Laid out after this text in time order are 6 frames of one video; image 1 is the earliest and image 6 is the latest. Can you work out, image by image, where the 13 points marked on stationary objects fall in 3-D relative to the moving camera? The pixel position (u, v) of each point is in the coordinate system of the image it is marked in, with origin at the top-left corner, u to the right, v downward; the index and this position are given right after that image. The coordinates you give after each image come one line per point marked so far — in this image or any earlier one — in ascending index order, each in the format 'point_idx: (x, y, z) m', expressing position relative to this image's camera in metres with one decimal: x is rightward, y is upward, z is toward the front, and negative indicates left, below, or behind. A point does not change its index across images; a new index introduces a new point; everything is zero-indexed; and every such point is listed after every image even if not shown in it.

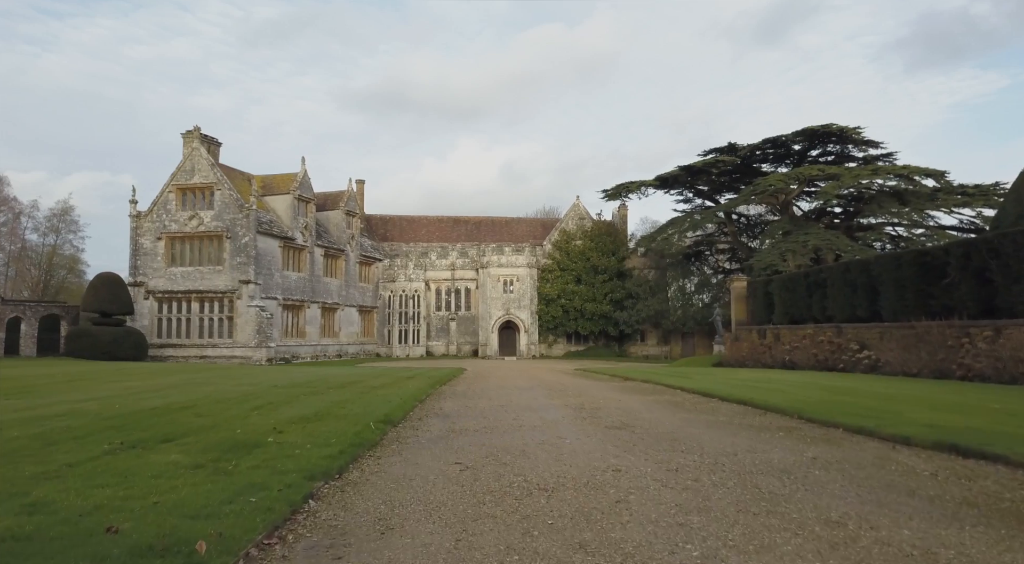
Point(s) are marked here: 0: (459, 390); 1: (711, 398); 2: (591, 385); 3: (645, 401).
0: (-1.1, -2.2, +13.0) m
1: (+3.2, -1.9, +10.3) m
2: (+1.7, -2.3, +14.0) m
3: (+2.0, -1.8, +9.7) m
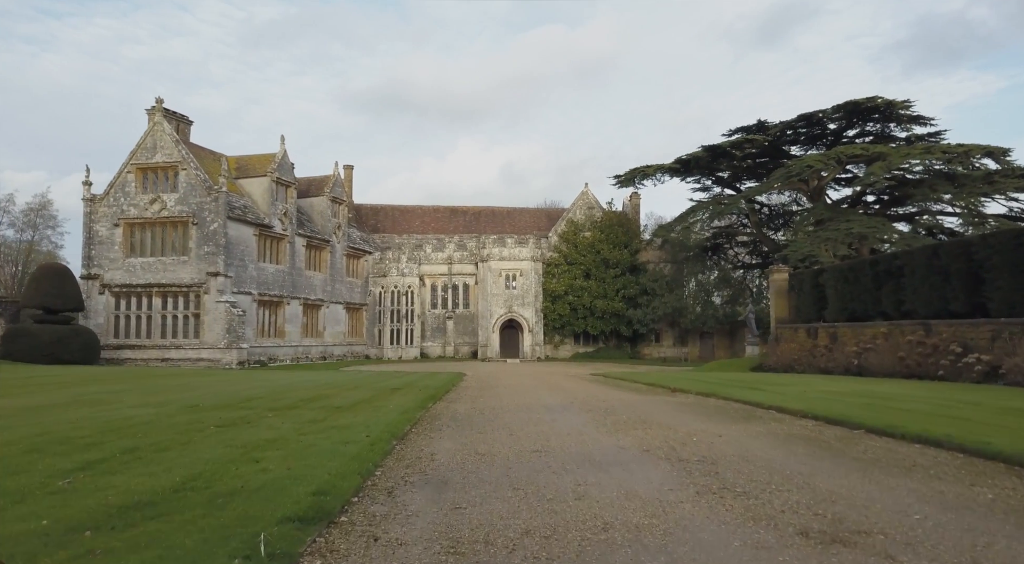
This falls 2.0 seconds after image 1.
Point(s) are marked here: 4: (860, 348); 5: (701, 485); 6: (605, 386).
0: (-0.7, -1.8, +9.2) m
1: (+3.5, -1.5, +6.6) m
2: (+2.0, -1.9, +10.3) m
3: (+2.4, -1.5, +6.0) m
4: (+9.7, -1.9, +18.0) m
5: (+1.2, -1.3, +4.1) m
6: (+2.2, -2.5, +15.4) m
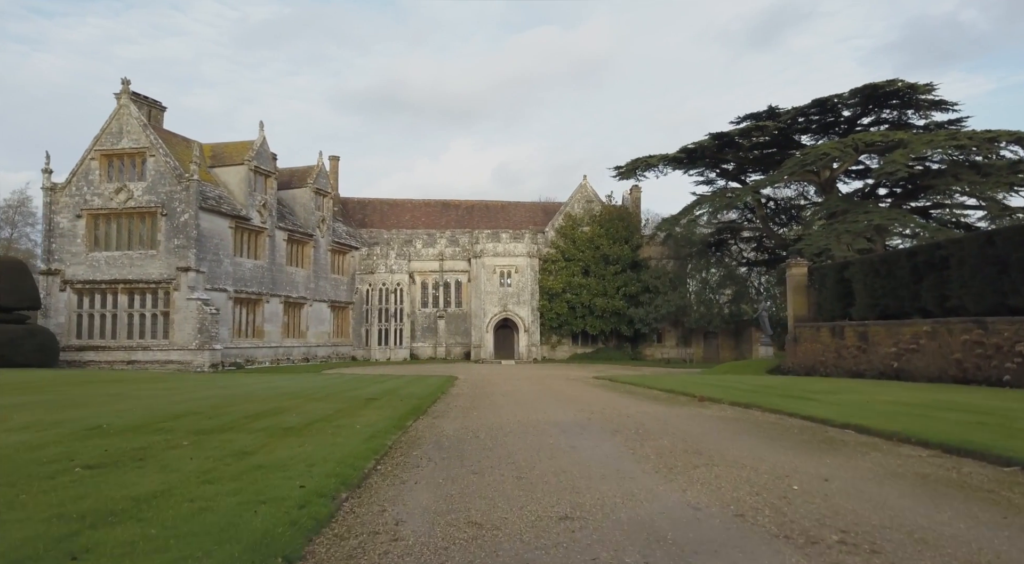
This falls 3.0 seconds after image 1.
0: (-0.7, -1.6, +7.2) m
1: (+3.6, -1.4, +4.6) m
2: (+2.0, -1.7, +8.3) m
3: (+2.4, -1.3, +4.0) m
4: (+9.7, -1.7, +16.1) m
5: (+1.3, -1.1, +2.1) m
6: (+2.1, -2.3, +13.4) m
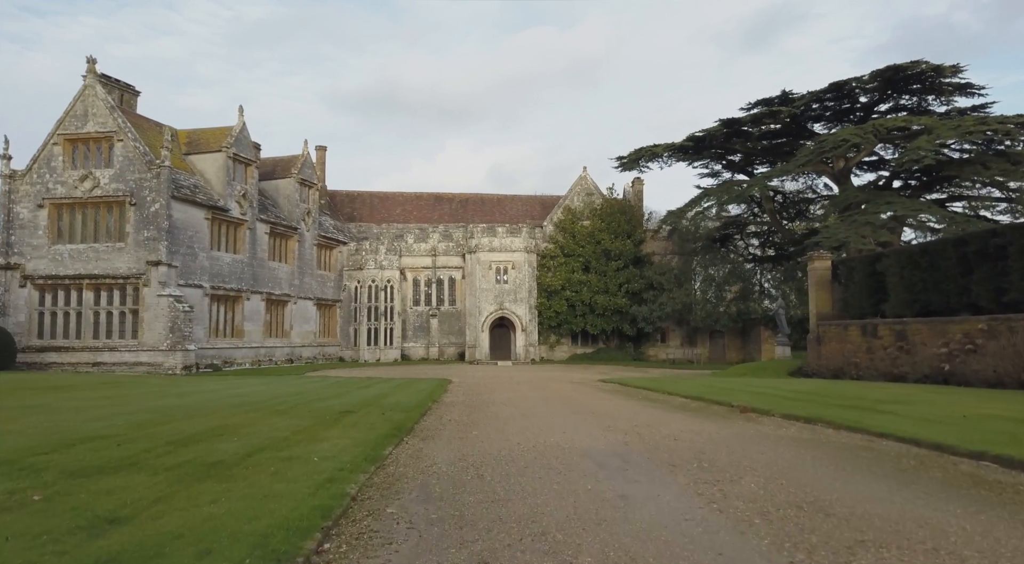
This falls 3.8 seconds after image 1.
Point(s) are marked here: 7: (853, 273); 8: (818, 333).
0: (-0.6, -1.5, +5.4) m
1: (+3.7, -1.2, +2.8) m
2: (+2.1, -1.6, +6.5) m
3: (+2.6, -1.1, +2.1) m
4: (+9.7, -1.5, +14.3) m
5: (+1.4, -0.9, +0.2) m
6: (+2.2, -2.1, +11.6) m
7: (+10.4, +0.3, +19.6) m
8: (+9.5, -1.6, +20.0) m
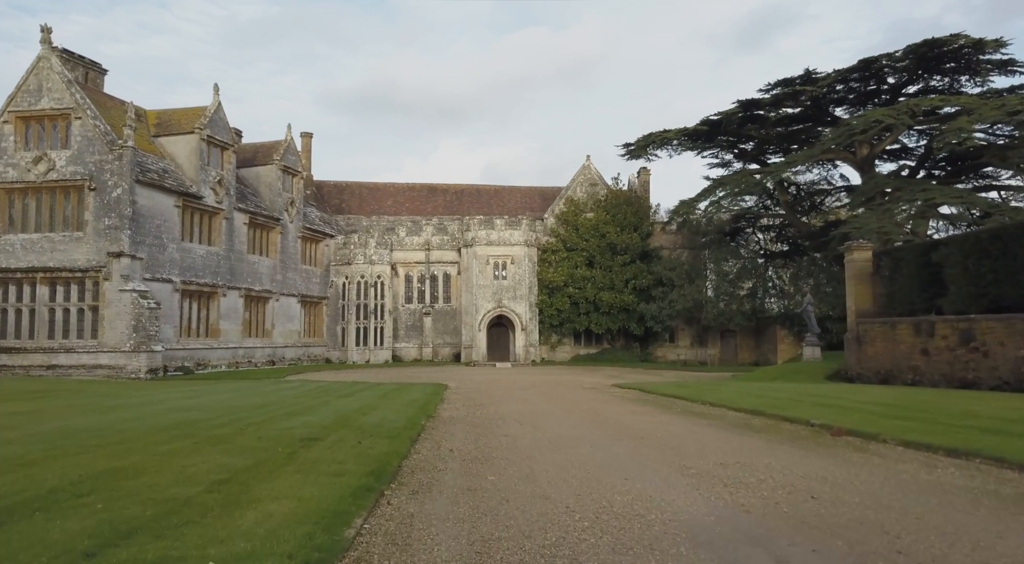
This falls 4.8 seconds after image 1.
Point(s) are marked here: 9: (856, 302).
0: (-0.3, -1.3, +3.1) m
1: (+4.0, -1.0, +0.6) m
2: (+2.4, -1.4, +4.2) m
3: (+2.9, -0.9, -0.1) m
4: (+9.9, -1.3, +12.1) m
5: (+1.8, -0.7, -2.0) m
6: (+2.4, -1.9, +9.3) m
7: (+10.5, +0.5, +17.4) m
8: (+9.6, -1.4, +17.8) m
9: (+9.9, -0.6, +18.4) m
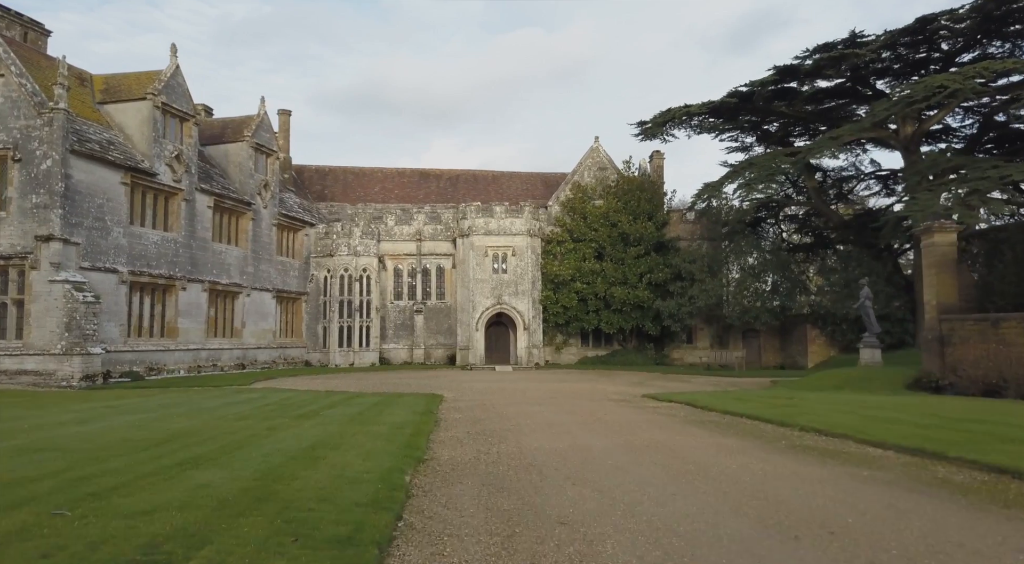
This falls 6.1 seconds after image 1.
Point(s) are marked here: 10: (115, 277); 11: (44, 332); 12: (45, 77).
0: (+0.1, -1.0, -0.3) m
1: (+4.4, -0.7, -2.7) m
2: (+2.8, -1.1, +0.9) m
3: (+3.3, -0.6, -3.4) m
4: (+10.2, -1.0, +8.9) m
5: (+2.3, -0.4, -5.3) m
6: (+2.7, -1.7, +6.0) m
7: (+10.7, +0.8, +14.2) m
8: (+9.9, -1.1, +14.6) m
9: (+10.1, -0.3, +15.2) m
10: (-12.1, +0.2, +19.6) m
11: (-12.9, -1.3, +17.7) m
12: (-14.1, +6.2, +19.4) m
